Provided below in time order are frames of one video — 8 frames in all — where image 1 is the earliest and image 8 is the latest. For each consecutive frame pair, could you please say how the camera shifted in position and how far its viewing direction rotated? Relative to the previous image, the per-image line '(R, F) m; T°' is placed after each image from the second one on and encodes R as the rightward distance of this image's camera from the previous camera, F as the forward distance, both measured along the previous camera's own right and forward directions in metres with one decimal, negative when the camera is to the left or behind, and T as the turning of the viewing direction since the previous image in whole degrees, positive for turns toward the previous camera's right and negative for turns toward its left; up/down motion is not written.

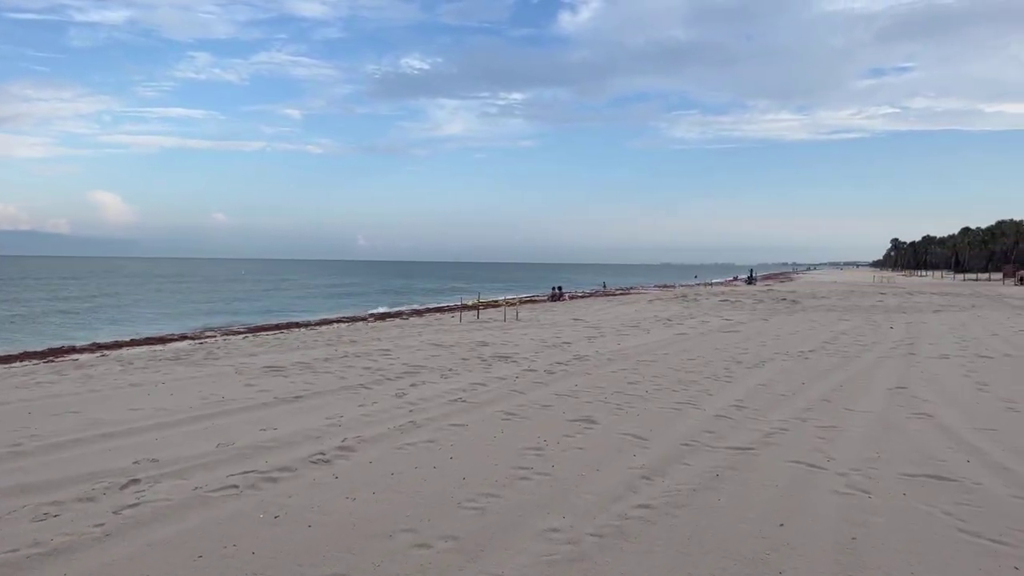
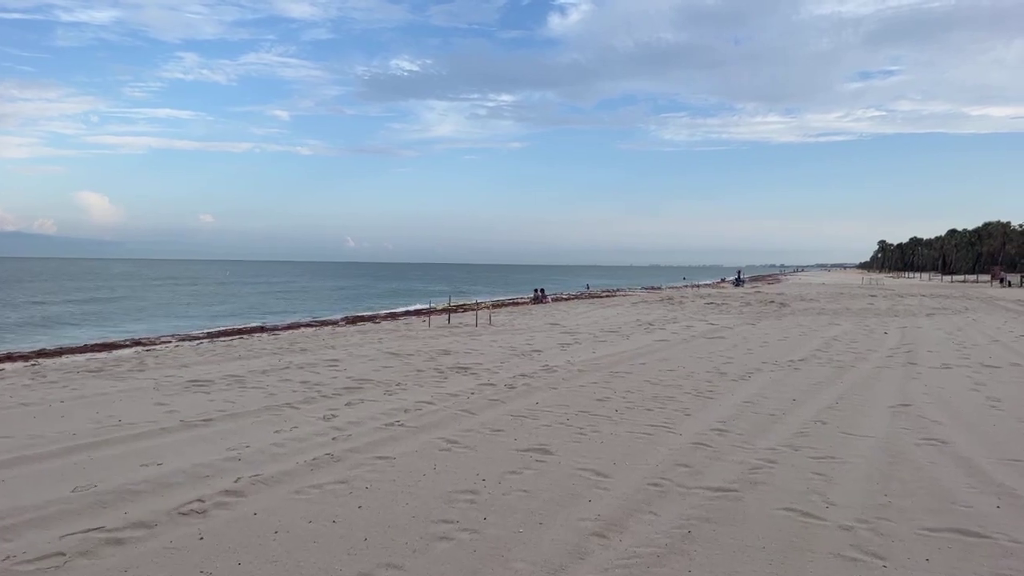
(+0.3, +1.0) m; +1°
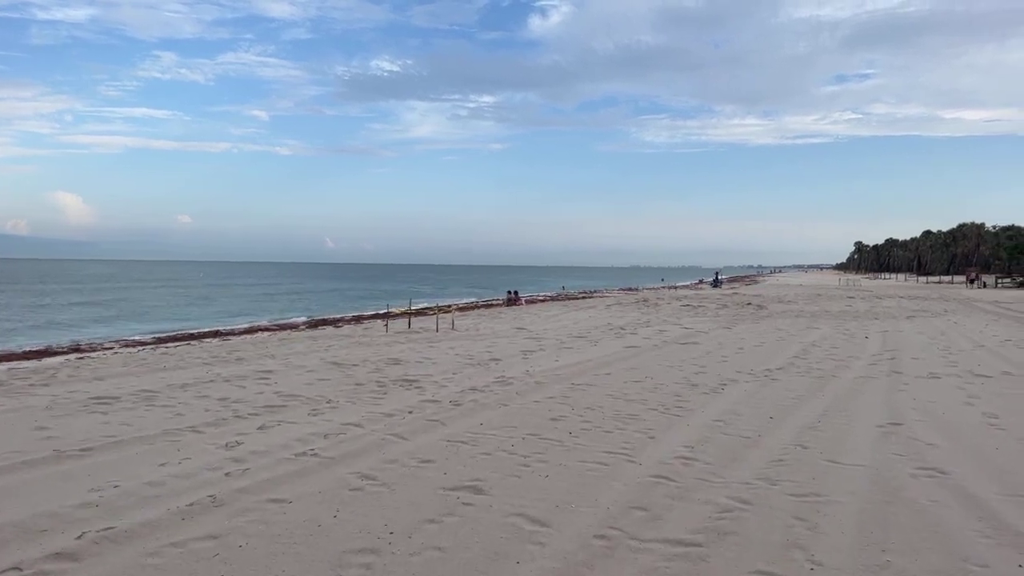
(+0.3, +0.8) m; +1°
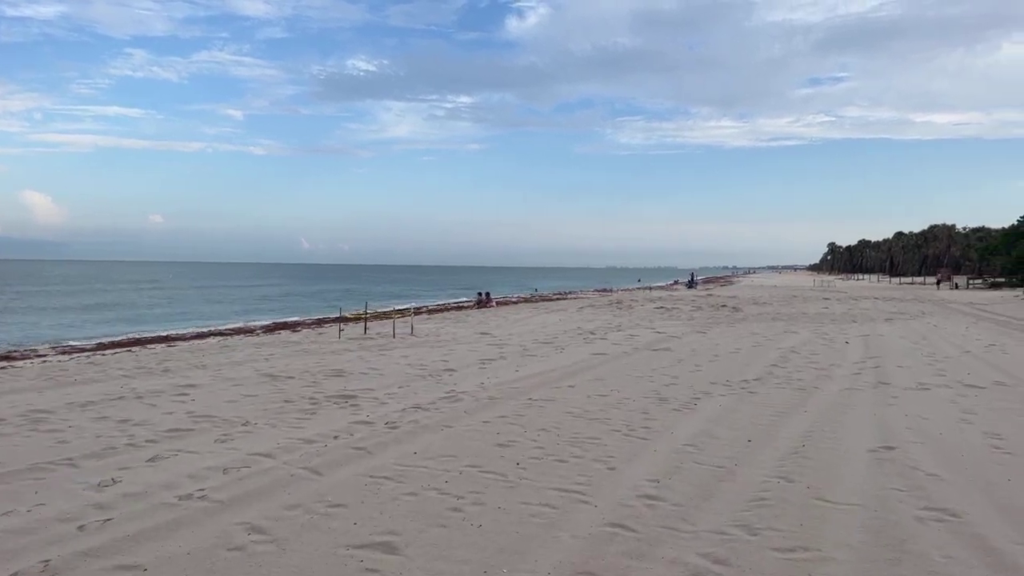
(+0.2, +0.8) m; +2°
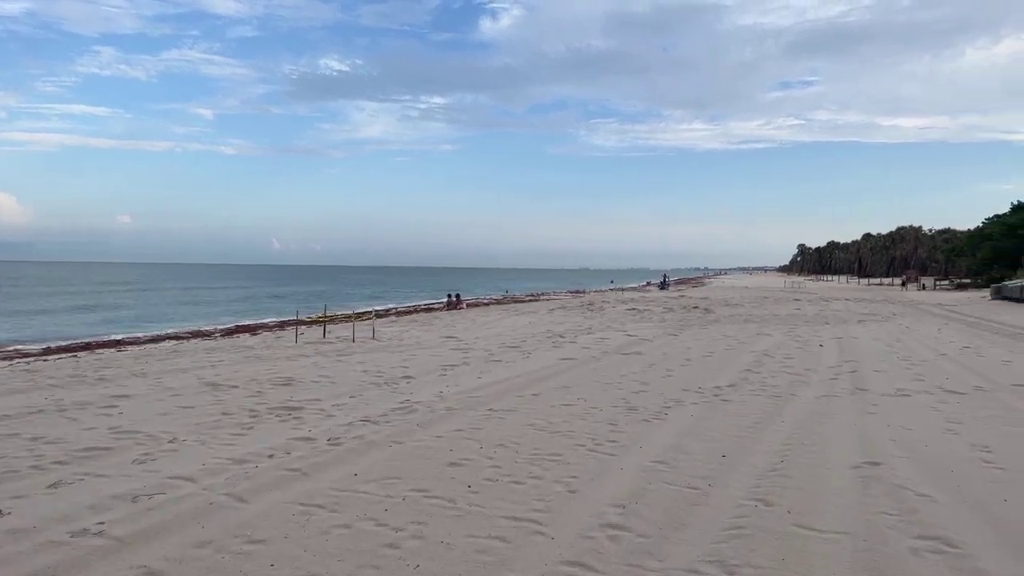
(+0.1, +0.5) m; +2°
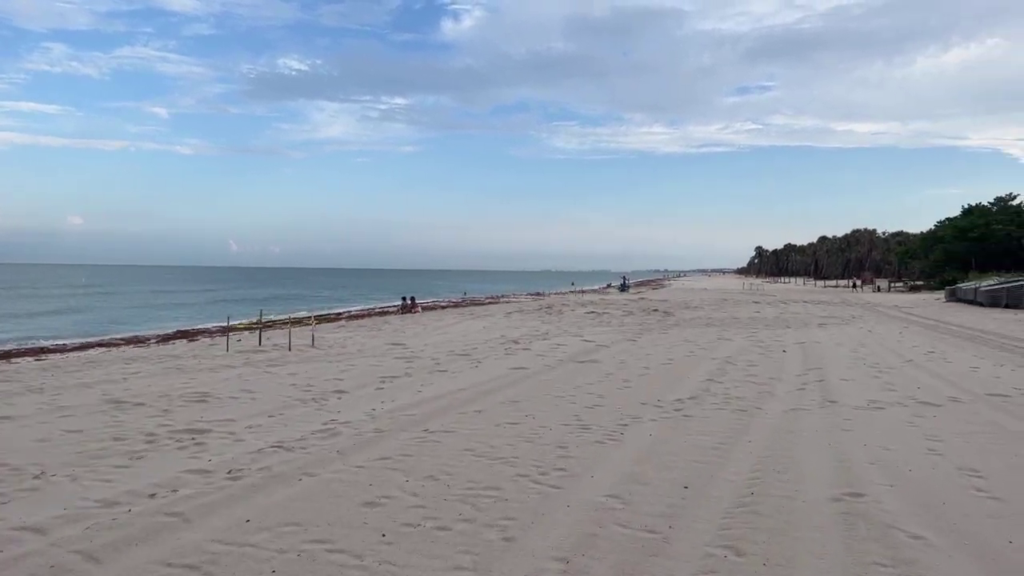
(+0.2, +0.7) m; +3°
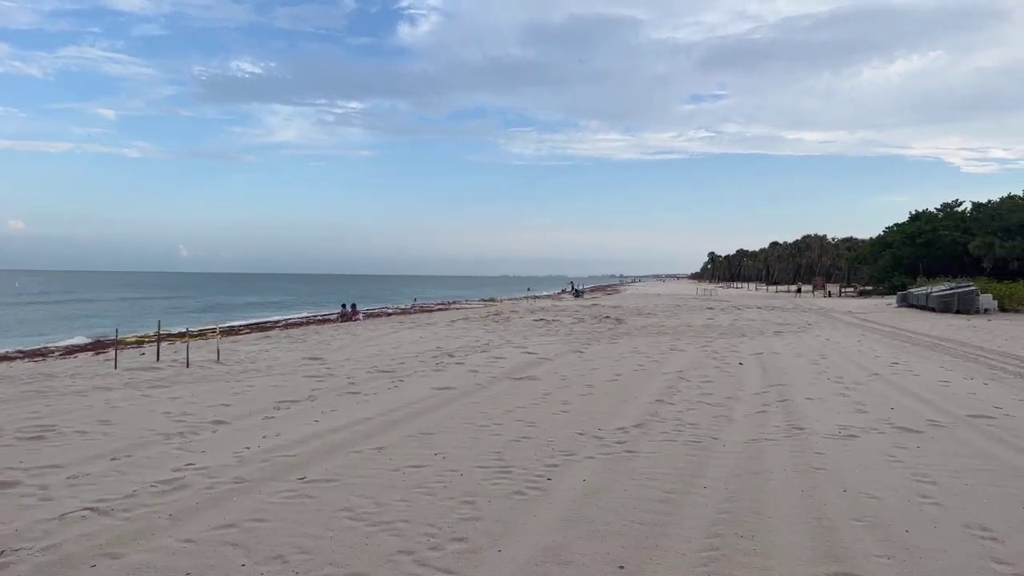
(+0.3, +1.2) m; +3°
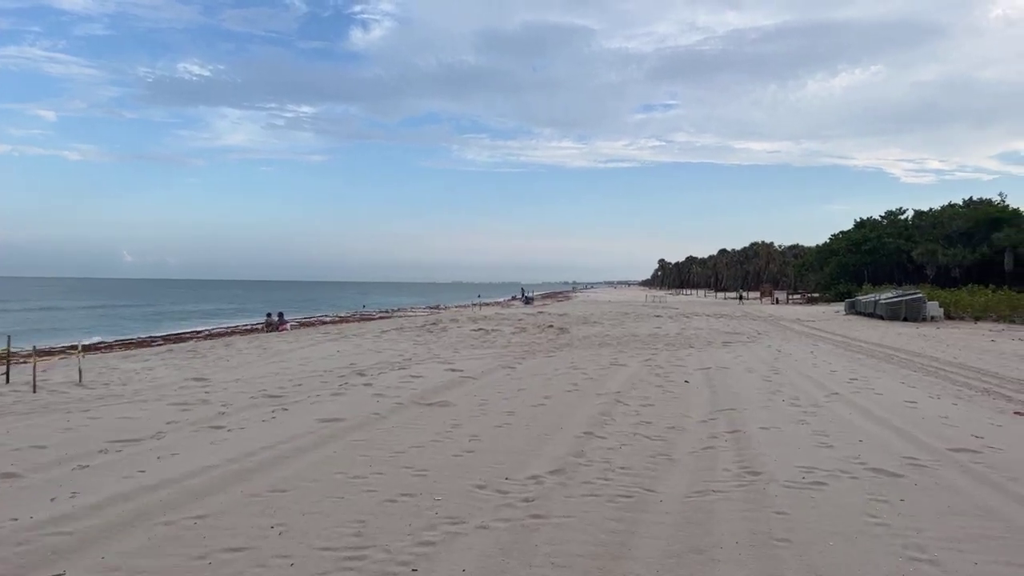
(+0.4, +1.3) m; +3°
